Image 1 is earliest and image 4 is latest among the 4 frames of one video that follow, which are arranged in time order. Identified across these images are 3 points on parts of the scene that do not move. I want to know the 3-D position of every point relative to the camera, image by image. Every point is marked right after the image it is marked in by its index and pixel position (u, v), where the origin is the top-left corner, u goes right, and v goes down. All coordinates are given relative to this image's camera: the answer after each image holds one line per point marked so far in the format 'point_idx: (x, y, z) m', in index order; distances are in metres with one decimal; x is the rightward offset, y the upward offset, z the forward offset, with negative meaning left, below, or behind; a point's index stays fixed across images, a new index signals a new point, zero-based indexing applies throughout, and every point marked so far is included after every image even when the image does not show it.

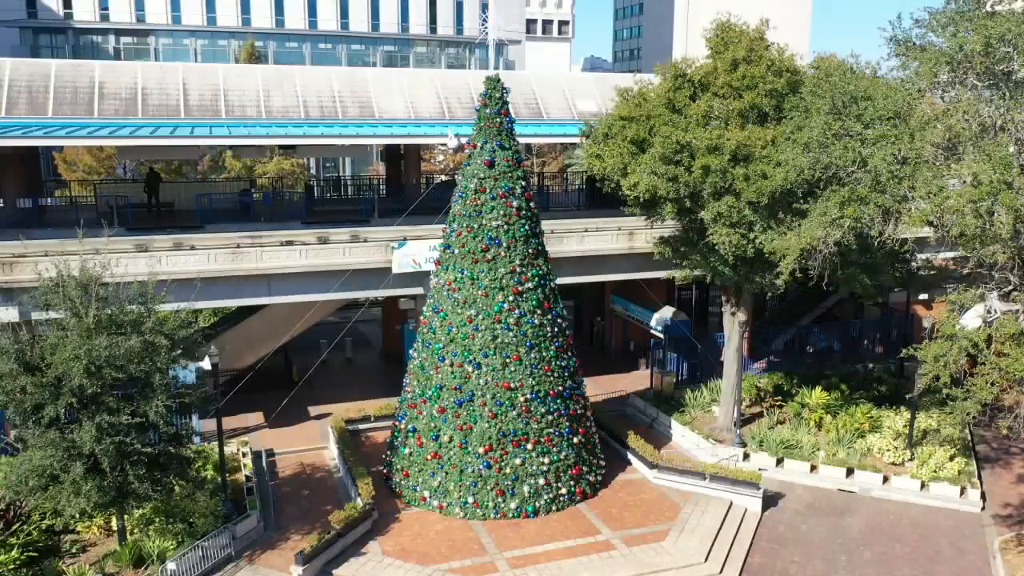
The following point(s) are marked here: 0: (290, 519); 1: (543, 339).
0: (-4.0, -4.2, +14.7) m
1: (+0.6, -0.9, +14.8) m
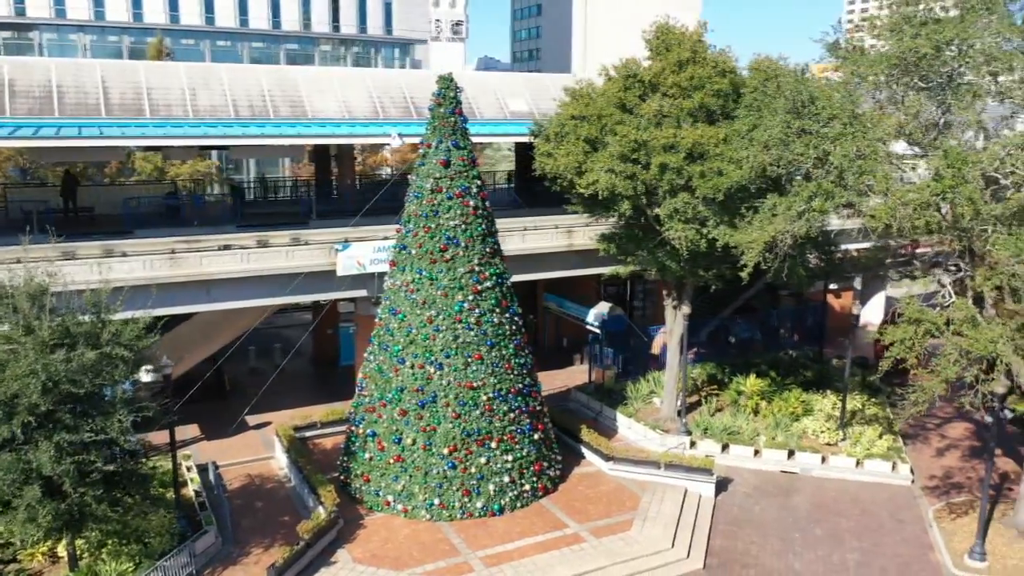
0: (-4.6, -4.3, +14.2) m
1: (-0.2, -0.9, +14.8) m
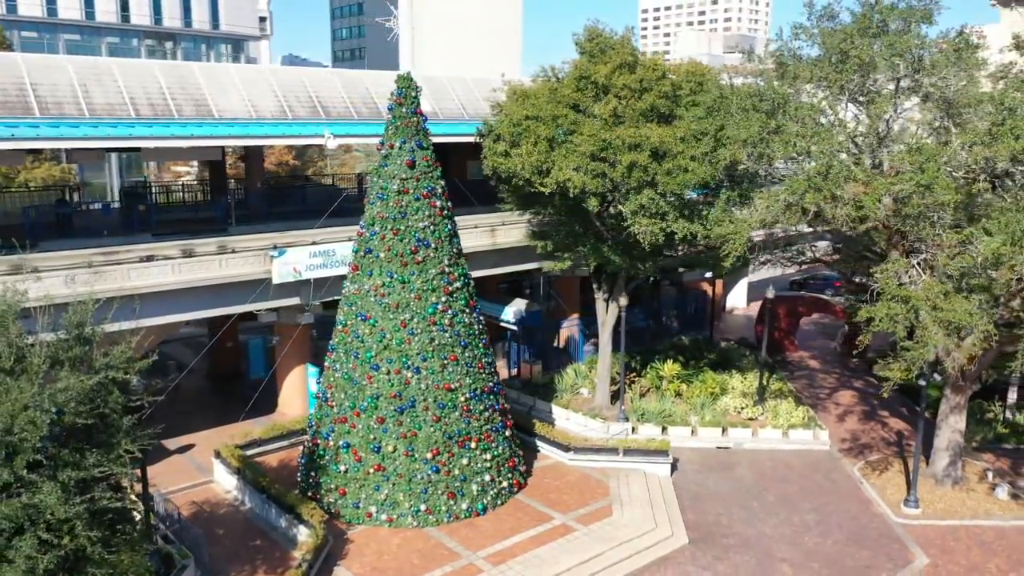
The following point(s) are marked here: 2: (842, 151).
0: (-4.7, -4.5, +13.2) m
1: (-0.7, -0.9, +14.8) m
2: (+5.2, +2.2, +13.2) m
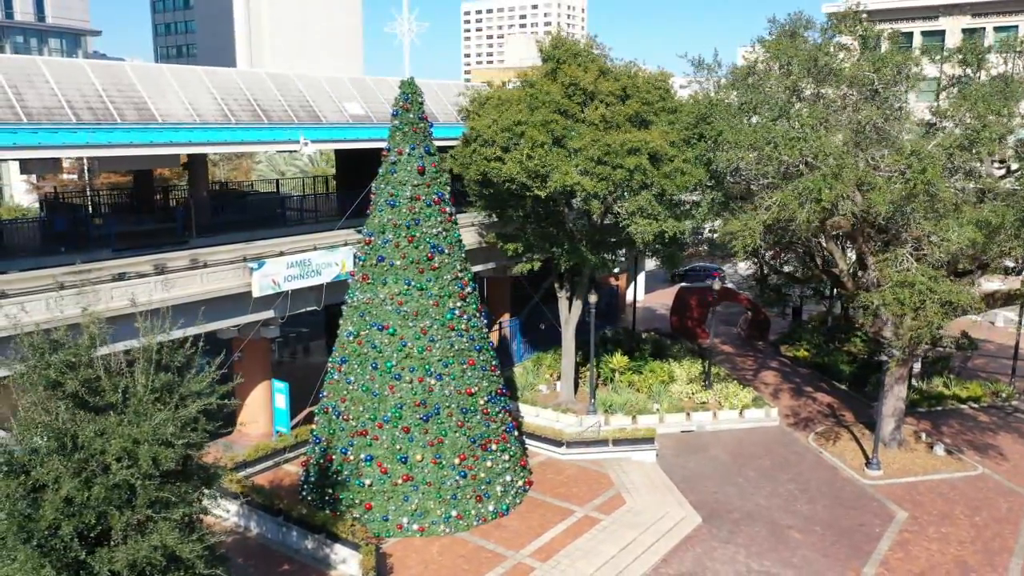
0: (-3.9, -4.7, +12.6) m
1: (-0.5, -1.0, +15.0) m
2: (+5.5, +2.4, +14.6) m
